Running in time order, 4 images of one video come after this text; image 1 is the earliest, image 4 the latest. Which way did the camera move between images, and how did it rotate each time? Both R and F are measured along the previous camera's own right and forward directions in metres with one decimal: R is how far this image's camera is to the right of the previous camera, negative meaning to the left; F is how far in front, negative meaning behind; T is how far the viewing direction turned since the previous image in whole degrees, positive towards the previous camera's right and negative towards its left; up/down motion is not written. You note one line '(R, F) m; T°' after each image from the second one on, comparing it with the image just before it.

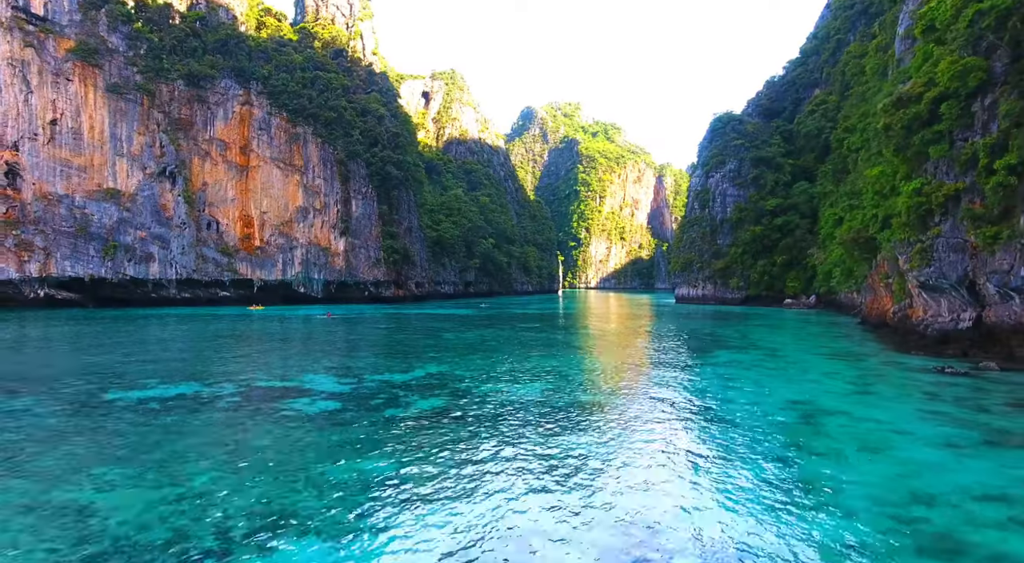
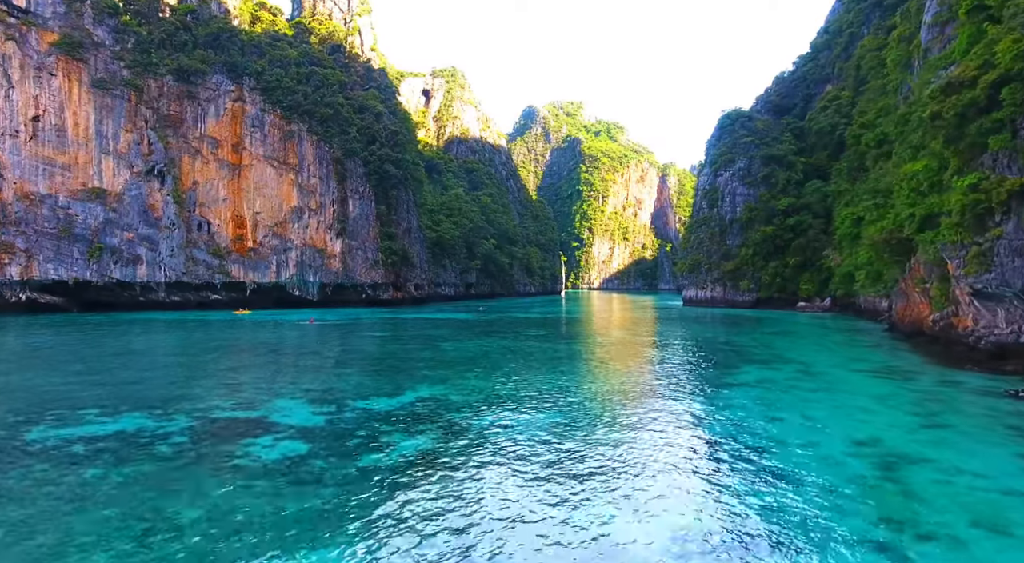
(0.0, +1.4) m; 0°
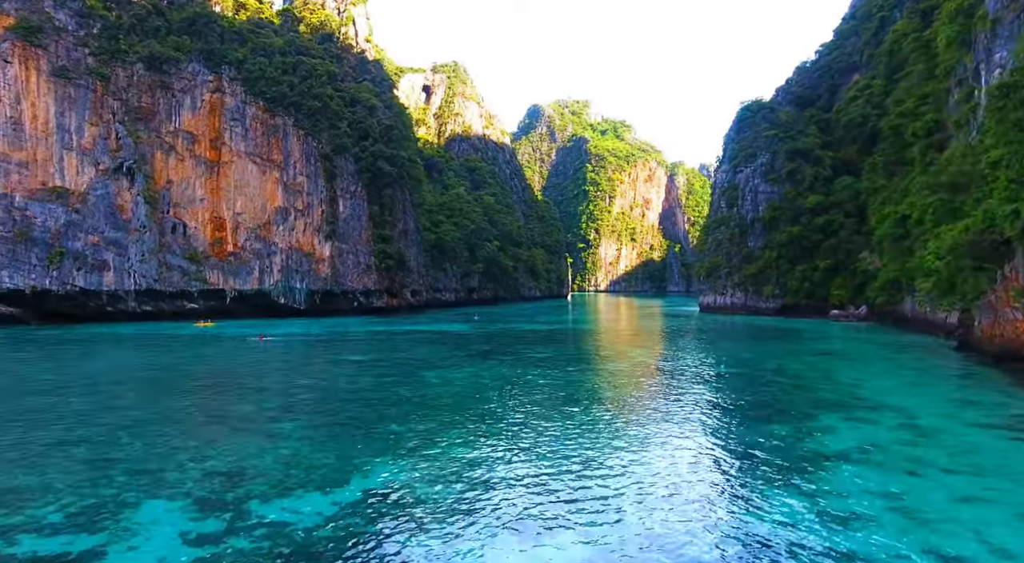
(+0.1, +3.1) m; -1°
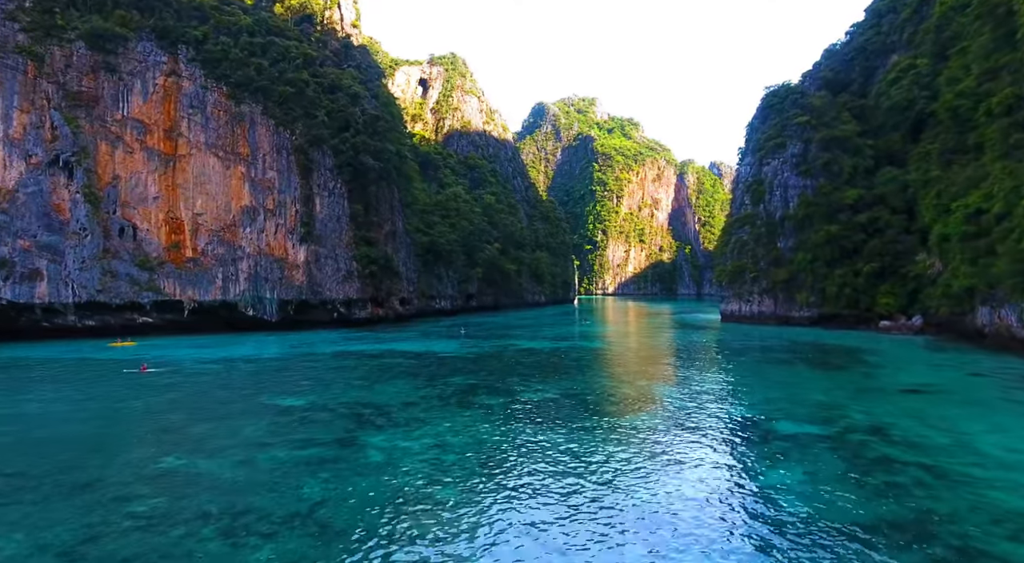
(+0.4, +4.3) m; -1°
